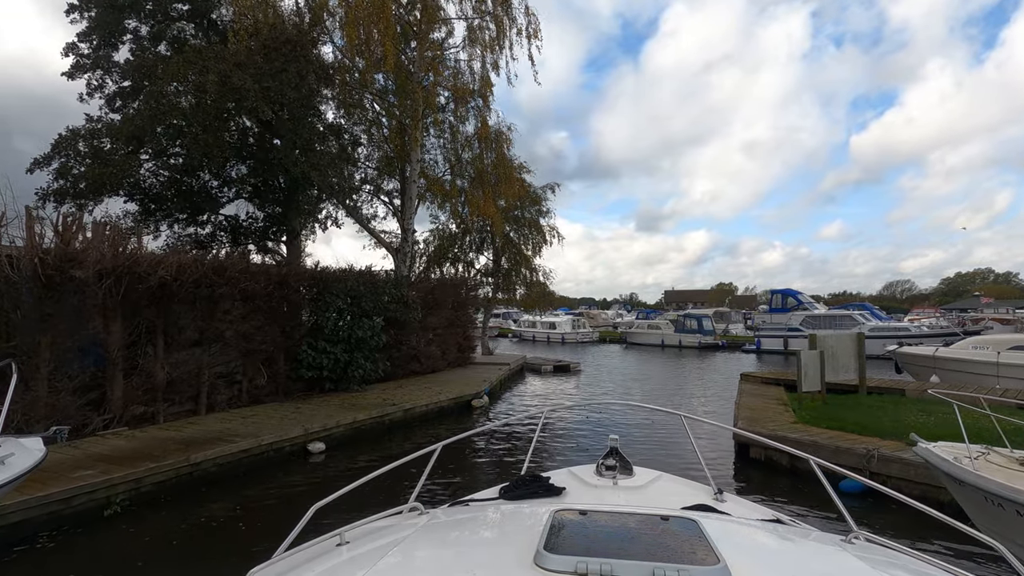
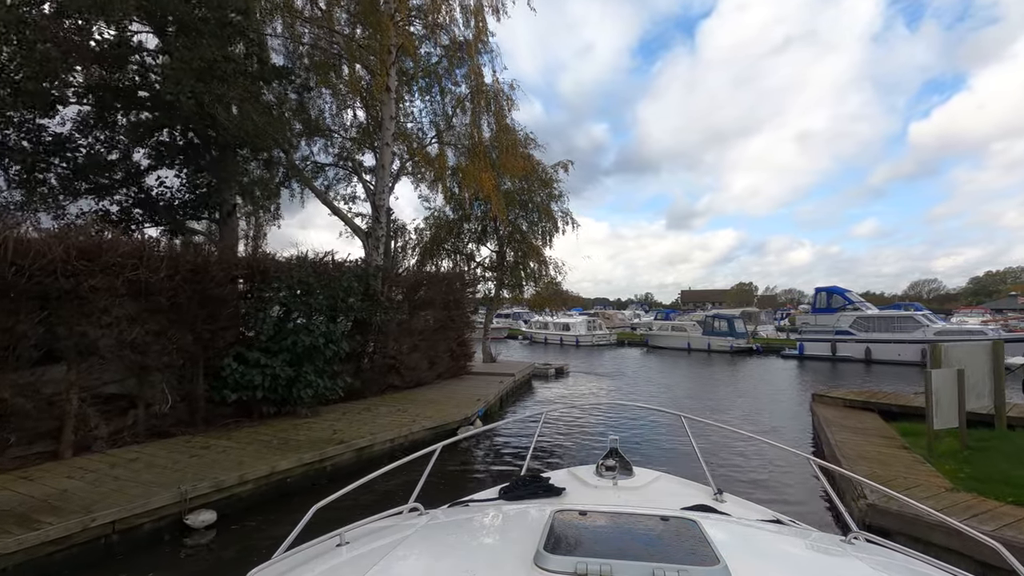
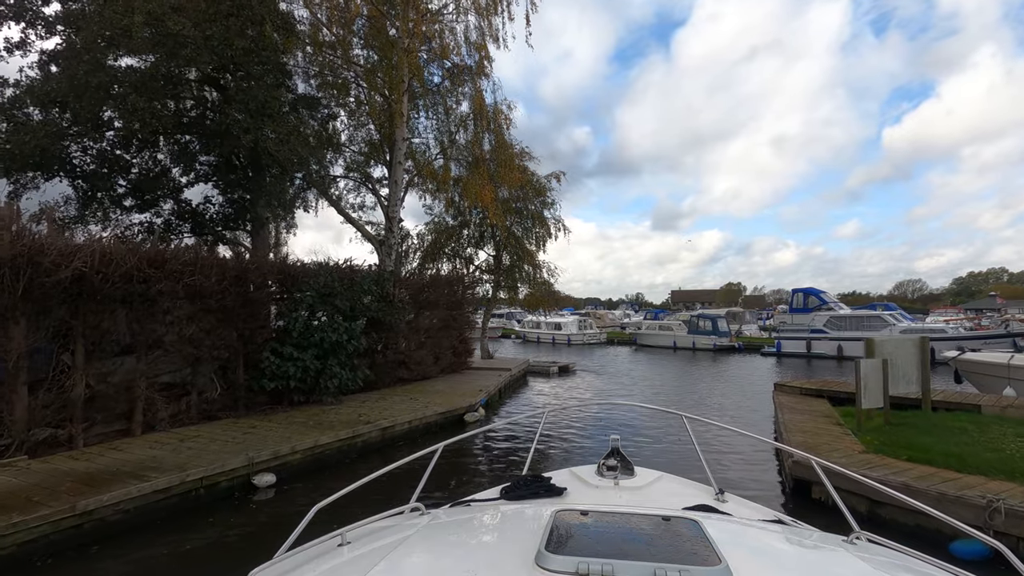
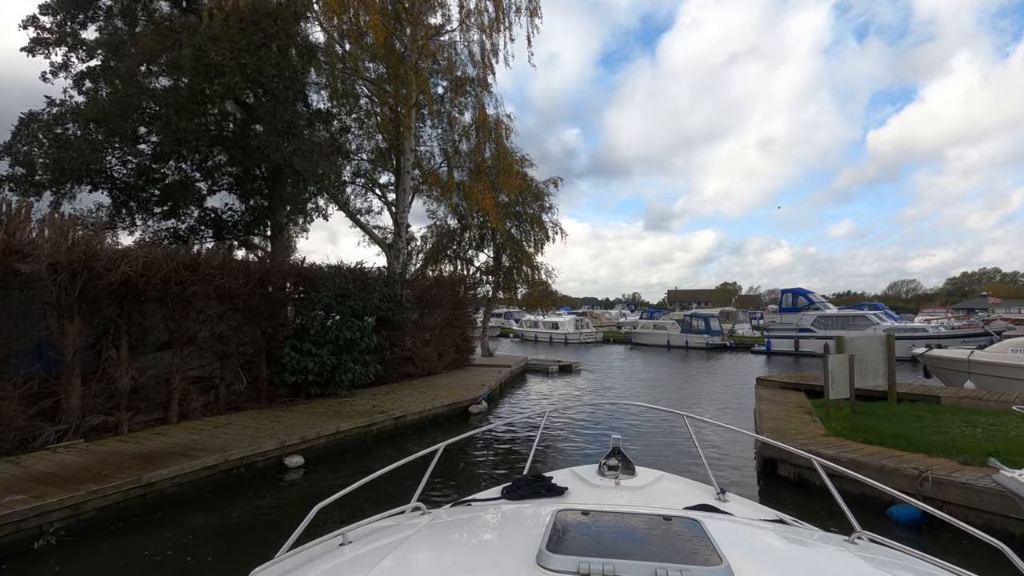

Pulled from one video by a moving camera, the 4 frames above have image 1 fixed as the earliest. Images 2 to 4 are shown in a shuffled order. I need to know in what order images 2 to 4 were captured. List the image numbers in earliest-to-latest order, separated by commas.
4, 3, 2
